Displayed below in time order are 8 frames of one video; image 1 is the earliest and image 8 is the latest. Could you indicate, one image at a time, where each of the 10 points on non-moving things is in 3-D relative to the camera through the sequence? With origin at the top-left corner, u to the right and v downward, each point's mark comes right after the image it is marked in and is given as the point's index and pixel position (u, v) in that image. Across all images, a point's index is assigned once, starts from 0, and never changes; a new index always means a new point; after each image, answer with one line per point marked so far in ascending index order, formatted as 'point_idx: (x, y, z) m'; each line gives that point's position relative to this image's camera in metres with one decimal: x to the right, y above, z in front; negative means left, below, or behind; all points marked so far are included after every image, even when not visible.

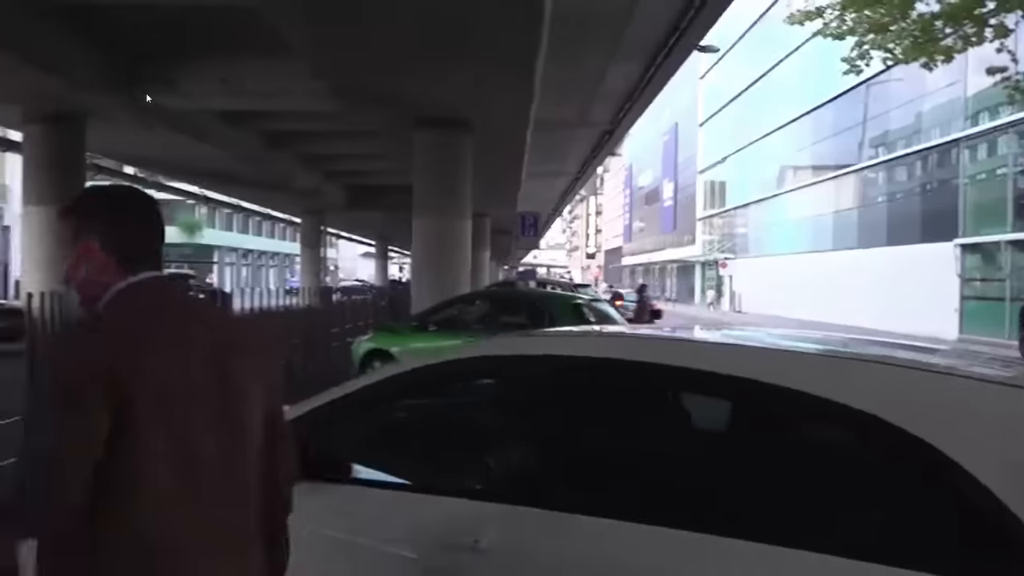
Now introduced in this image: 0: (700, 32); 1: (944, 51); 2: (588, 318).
0: (+2.5, +3.4, +12.7) m
1: (+8.0, +4.4, +17.2) m
2: (+1.0, -0.3, +10.9) m
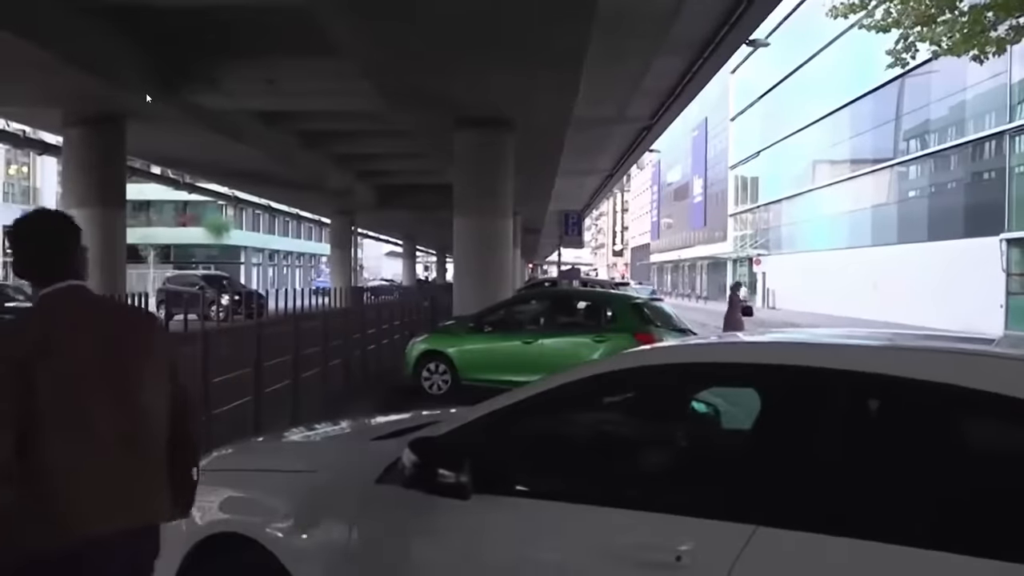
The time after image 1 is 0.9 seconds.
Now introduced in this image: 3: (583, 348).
0: (+3.1, +3.4, +12.5) m
1: (+8.7, +4.4, +16.8) m
2: (+1.6, -0.3, +10.8) m
3: (+0.8, -0.7, +10.7) m
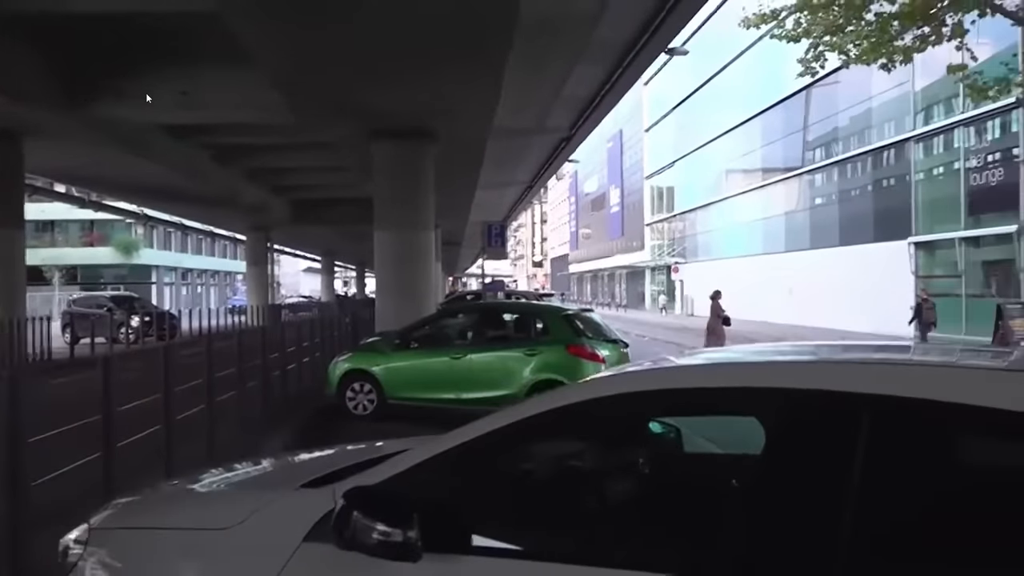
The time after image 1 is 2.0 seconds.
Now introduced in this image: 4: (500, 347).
0: (+2.1, +3.3, +12.5) m
1: (+7.2, +4.4, +17.3) m
2: (+0.7, -0.4, +10.6) m
3: (0.0, -0.9, +10.5) m
4: (-0.1, -0.7, +10.6) m
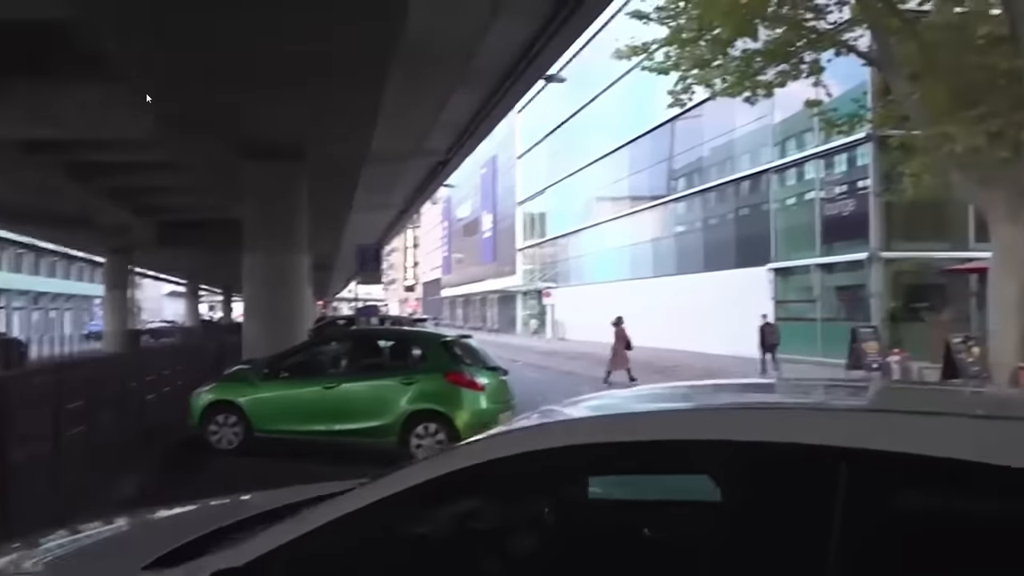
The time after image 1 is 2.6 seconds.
0: (+0.4, +3.0, +12.5) m
1: (+4.9, +3.9, +18.1) m
2: (-0.6, -0.7, +10.4) m
3: (-1.3, -1.1, +10.2) m
4: (-1.5, -1.0, +10.3) m
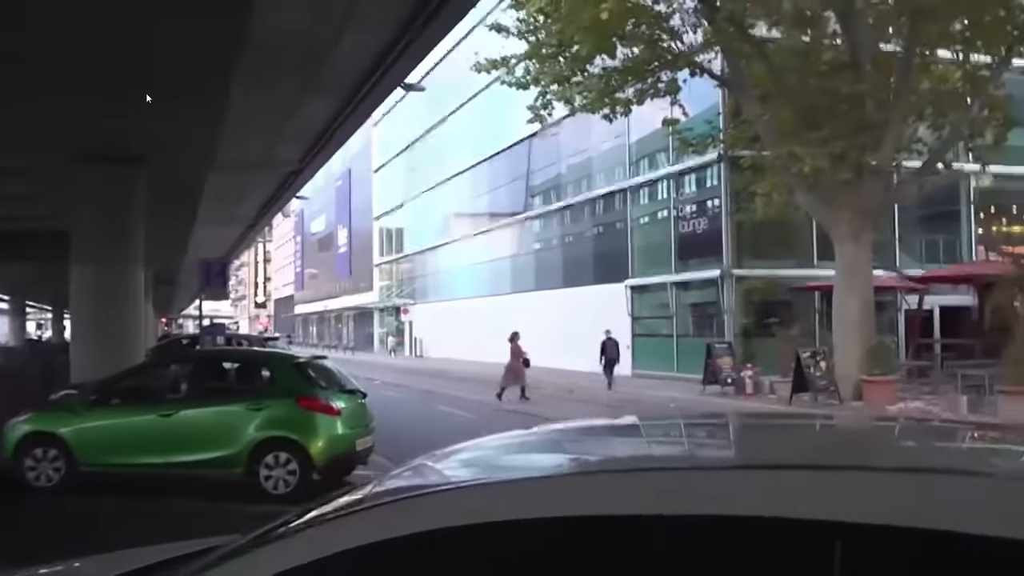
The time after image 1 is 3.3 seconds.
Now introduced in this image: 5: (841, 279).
0: (-1.4, +2.8, +12.1) m
1: (+2.2, +3.6, +18.2) m
2: (-2.1, -0.9, +9.7) m
3: (-2.8, -1.3, +9.4) m
4: (-2.9, -1.1, +9.5) m
5: (+6.5, +0.2, +18.5) m
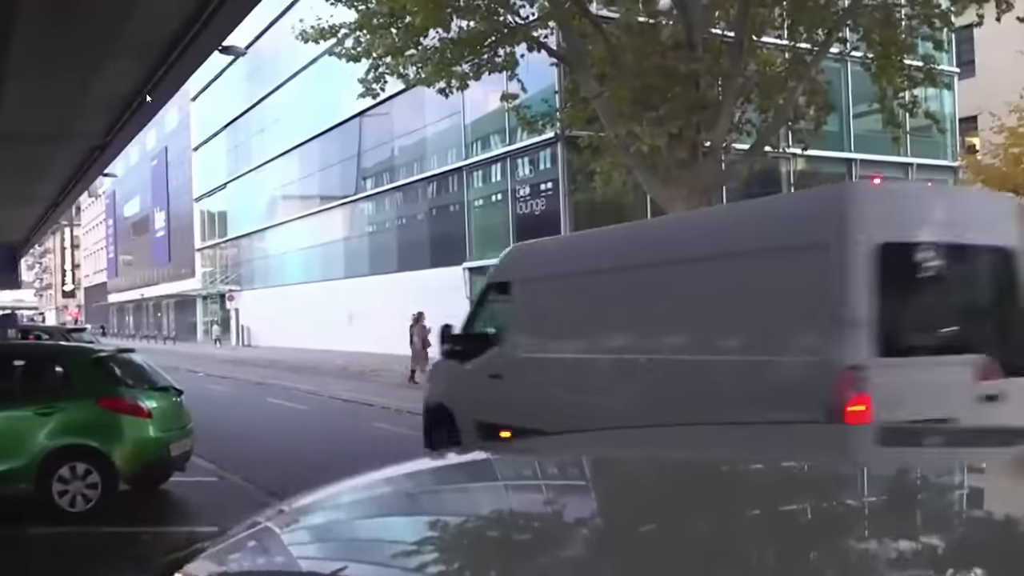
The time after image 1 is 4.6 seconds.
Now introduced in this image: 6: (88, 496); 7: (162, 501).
0: (-3.4, +3.0, +10.9) m
1: (-1.0, +3.9, +17.6) m
2: (-3.6, -0.8, +8.6) m
3: (-4.2, -1.2, +8.1) m
4: (-4.4, -1.0, +8.2) m
5: (+3.3, +0.6, +18.6) m
6: (-3.7, -1.8, +8.2) m
7: (-3.5, -2.1, +9.2) m
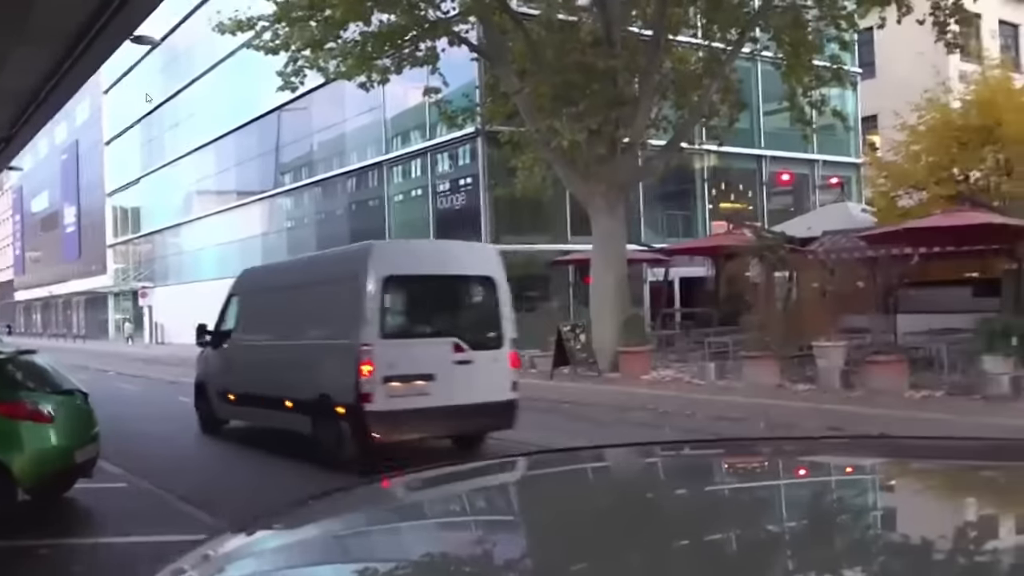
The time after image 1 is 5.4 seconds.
0: (-4.3, +3.0, +10.6) m
1: (-2.5, +4.0, +17.5) m
2: (-4.3, -0.8, +8.3) m
3: (-4.9, -1.2, +7.8) m
4: (-5.1, -1.0, +7.8) m
5: (+1.7, +0.7, +18.9) m
6: (-4.4, -1.8, +7.9) m
7: (-4.2, -2.1, +9.0) m
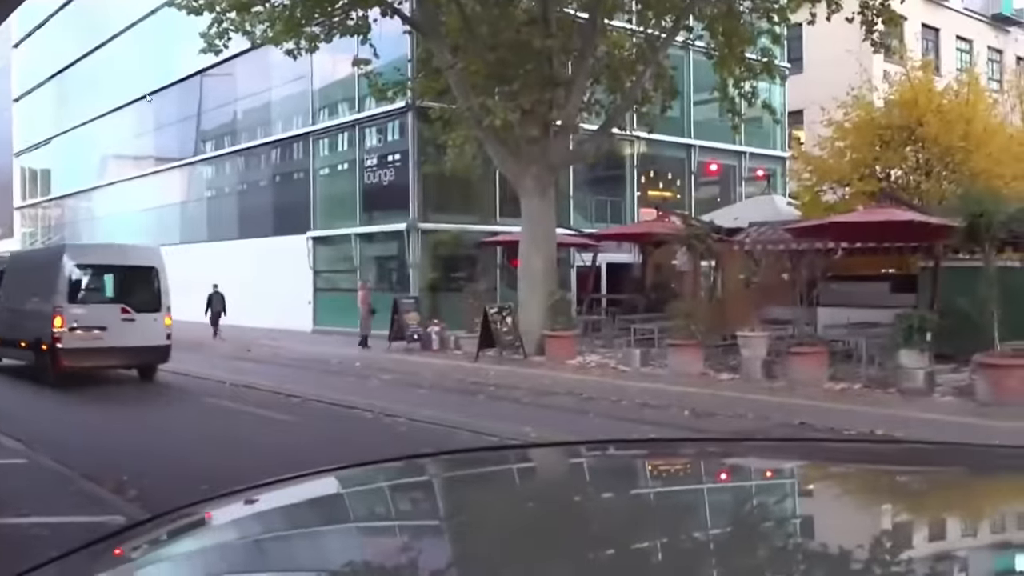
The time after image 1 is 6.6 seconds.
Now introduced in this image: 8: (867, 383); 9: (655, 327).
0: (-5.0, +3.4, +9.9) m
1: (-3.6, +4.5, +16.9) m
2: (-4.9, -0.4, +7.7) m
3: (-5.5, -0.9, +7.1) m
4: (-5.6, -0.7, +7.2) m
5: (+0.3, +1.0, +18.7) m
6: (-5.0, -1.5, +7.3) m
7: (-4.9, -1.8, +8.4) m
8: (+5.9, -1.6, +15.5) m
9: (+2.9, -0.8, +18.9) m
